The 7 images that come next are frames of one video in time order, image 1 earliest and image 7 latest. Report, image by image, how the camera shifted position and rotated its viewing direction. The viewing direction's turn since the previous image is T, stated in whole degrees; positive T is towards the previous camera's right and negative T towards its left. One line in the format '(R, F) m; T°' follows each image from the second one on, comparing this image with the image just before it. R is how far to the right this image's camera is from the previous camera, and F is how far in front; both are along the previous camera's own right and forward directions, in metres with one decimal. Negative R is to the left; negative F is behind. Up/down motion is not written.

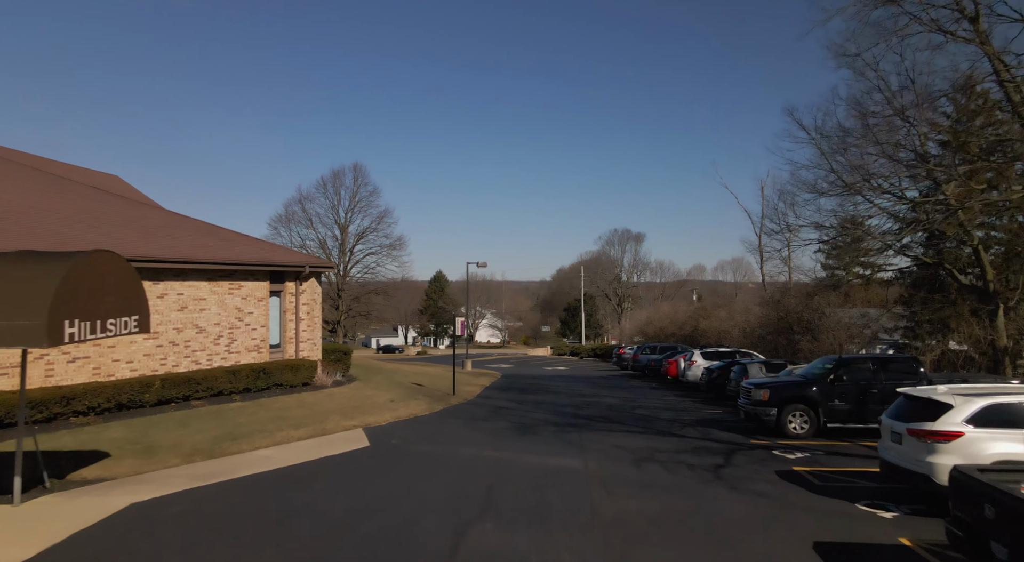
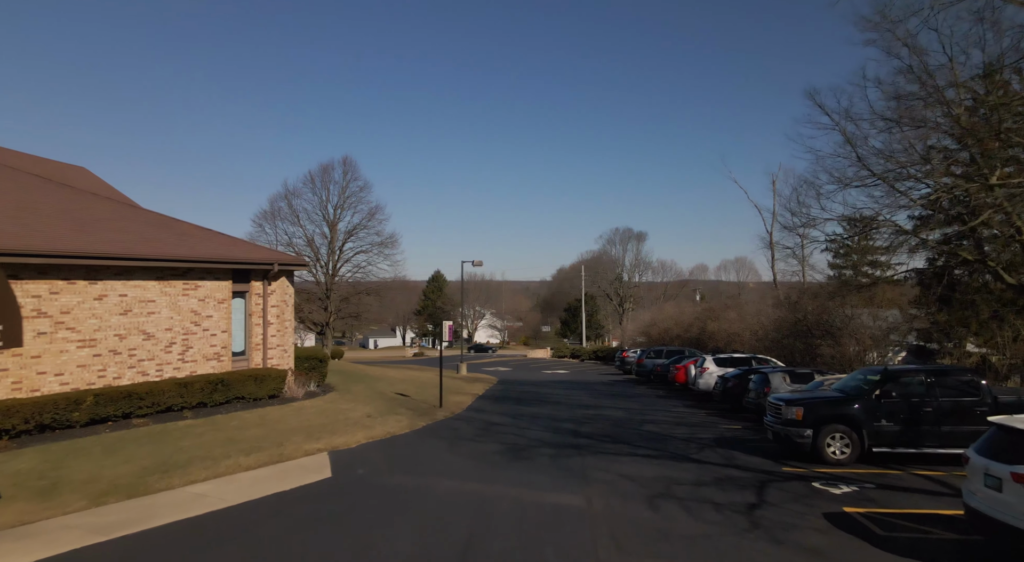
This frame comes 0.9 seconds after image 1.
(+0.2, +2.0) m; 0°
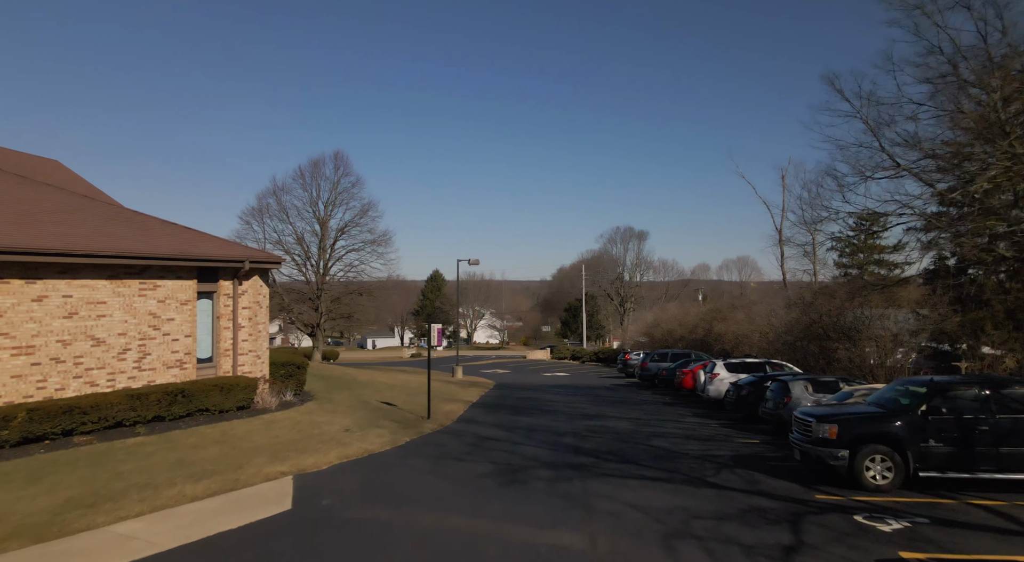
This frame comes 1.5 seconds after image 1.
(+0.1, +1.5) m; 0°
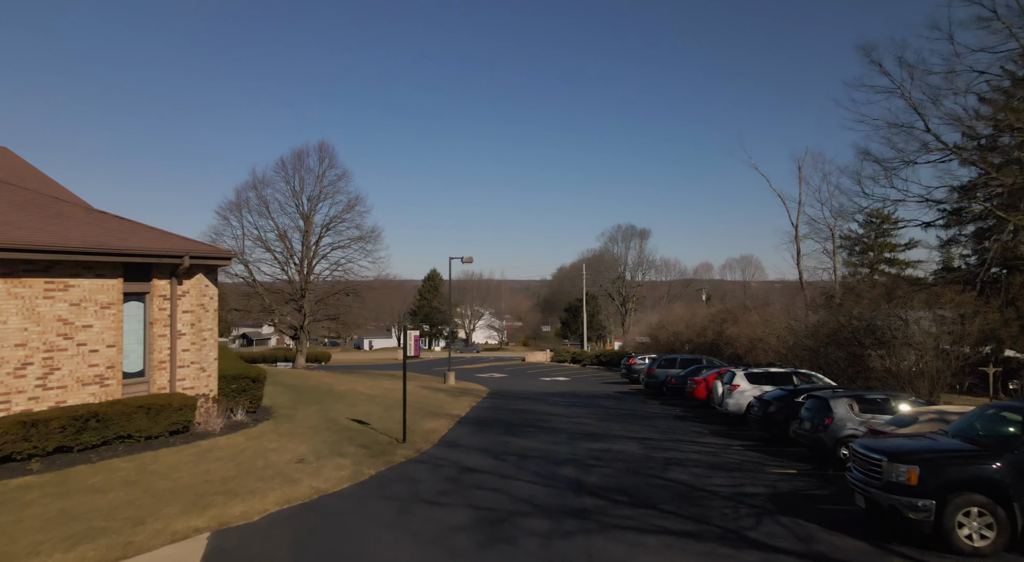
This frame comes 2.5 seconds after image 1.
(+0.2, +2.4) m; 0°
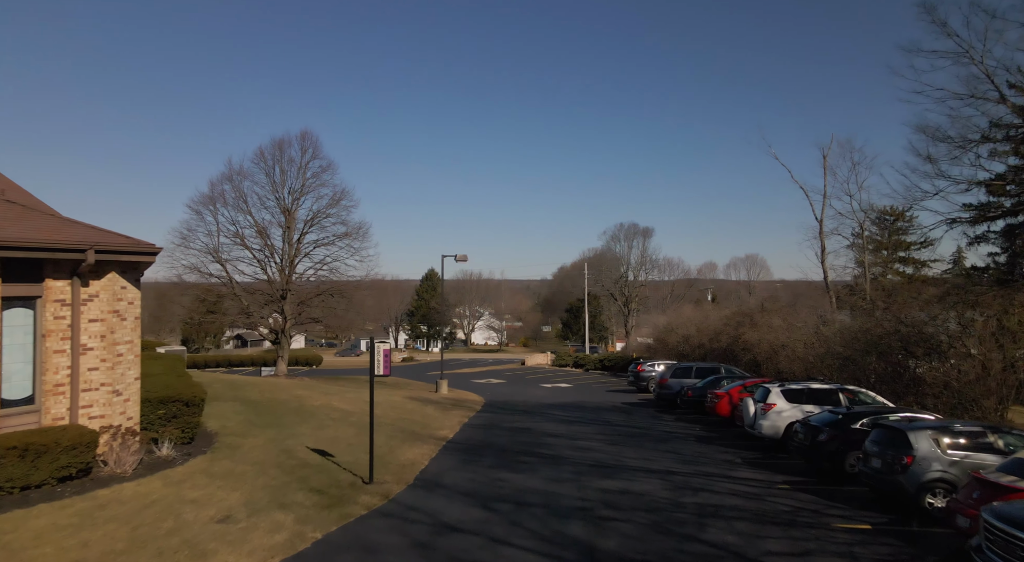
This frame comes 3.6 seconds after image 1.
(+0.1, +2.8) m; 0°
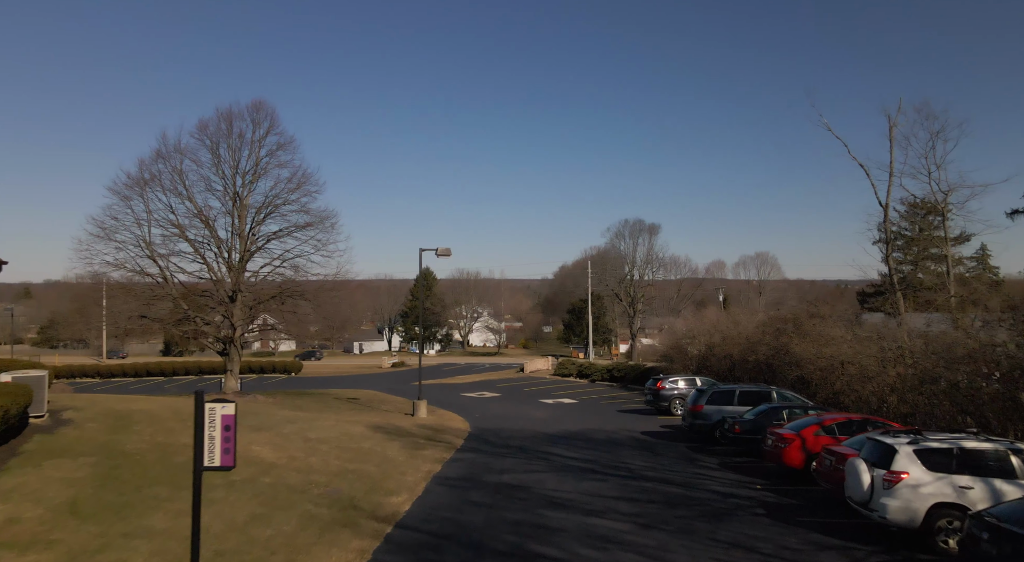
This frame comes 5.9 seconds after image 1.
(+0.3, +5.6) m; 0°
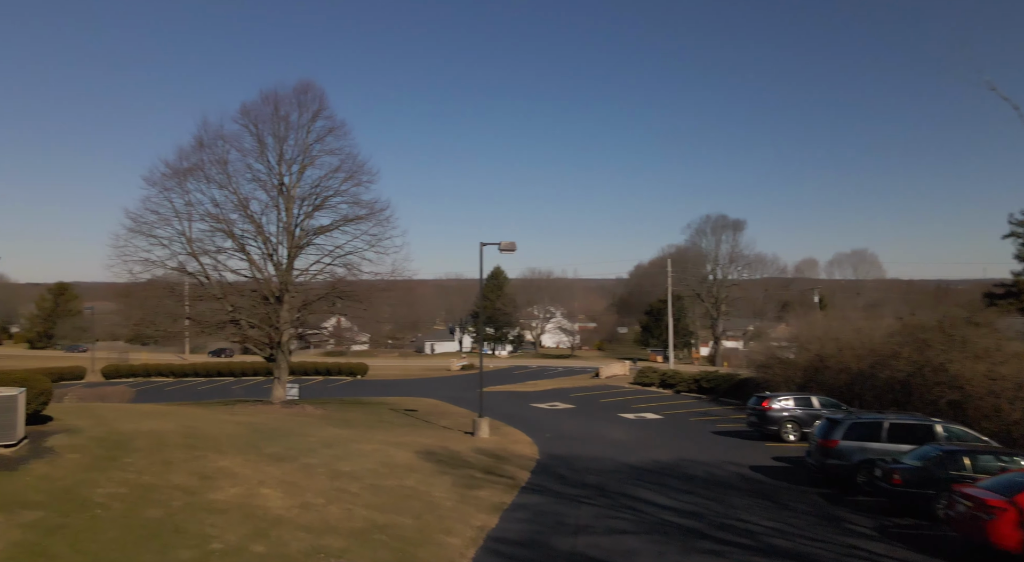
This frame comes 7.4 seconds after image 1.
(-0.1, +3.8) m; -6°
